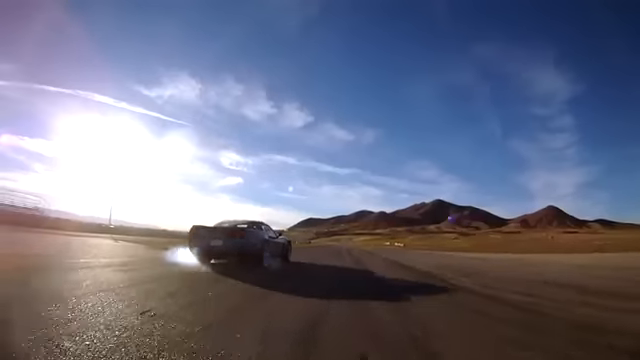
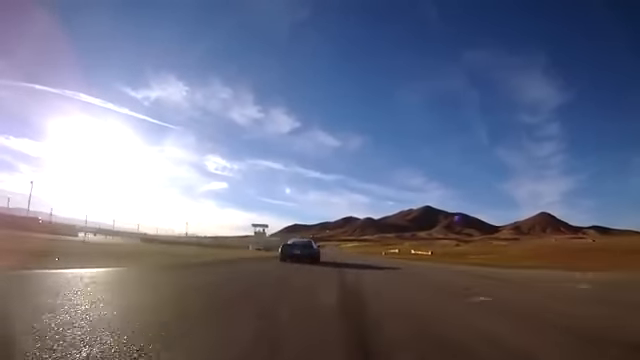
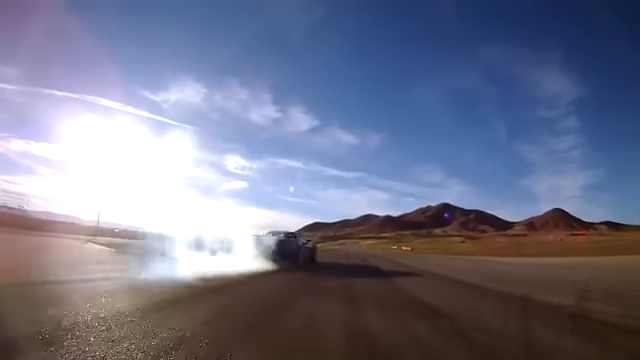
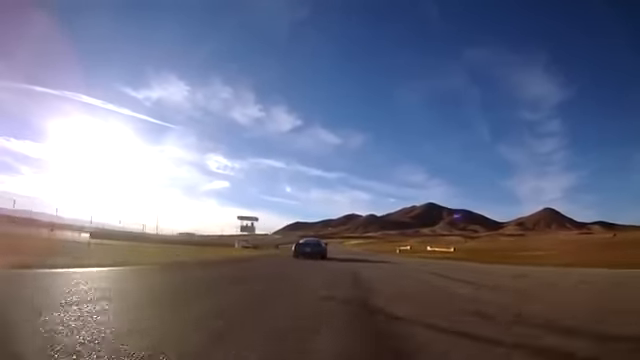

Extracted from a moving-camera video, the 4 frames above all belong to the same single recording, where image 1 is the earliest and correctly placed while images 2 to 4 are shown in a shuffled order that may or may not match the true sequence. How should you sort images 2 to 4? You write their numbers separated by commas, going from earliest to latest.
3, 2, 4
